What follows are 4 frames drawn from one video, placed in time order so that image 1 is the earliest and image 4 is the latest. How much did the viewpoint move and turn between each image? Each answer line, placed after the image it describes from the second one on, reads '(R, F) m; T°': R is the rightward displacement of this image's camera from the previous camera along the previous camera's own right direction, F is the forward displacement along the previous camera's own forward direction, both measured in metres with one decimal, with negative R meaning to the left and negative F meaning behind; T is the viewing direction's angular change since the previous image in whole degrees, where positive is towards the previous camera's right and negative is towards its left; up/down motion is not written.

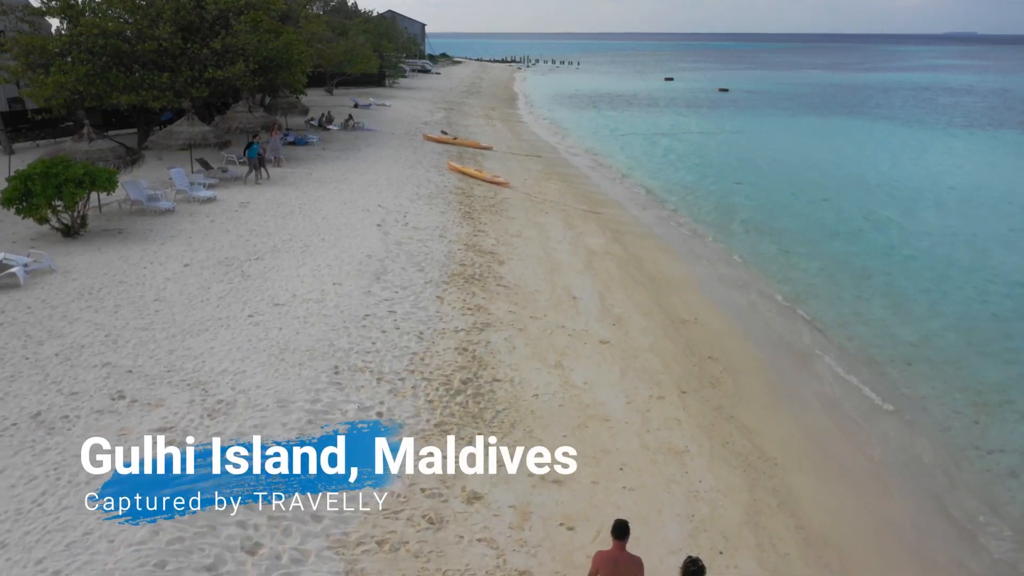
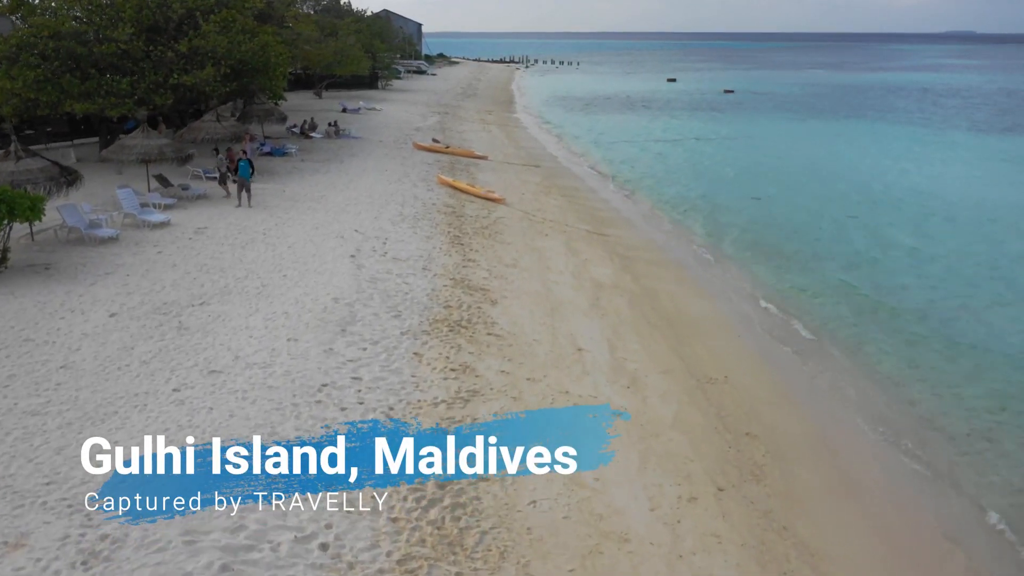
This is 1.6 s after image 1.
(+0.1, +1.9) m; 0°
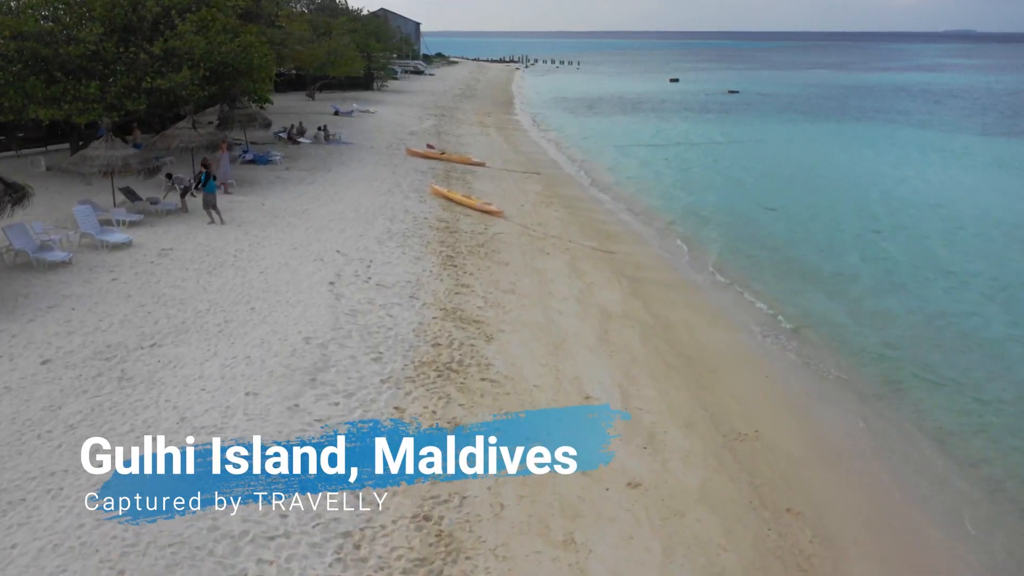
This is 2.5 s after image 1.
(0.0, +1.3) m; 0°
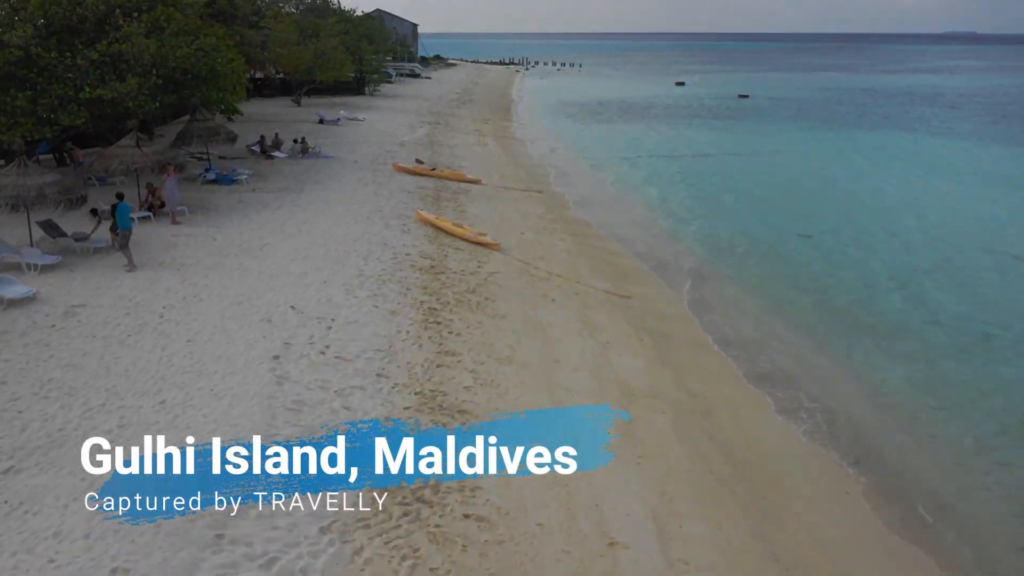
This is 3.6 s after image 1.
(0.0, +2.4) m; 0°
